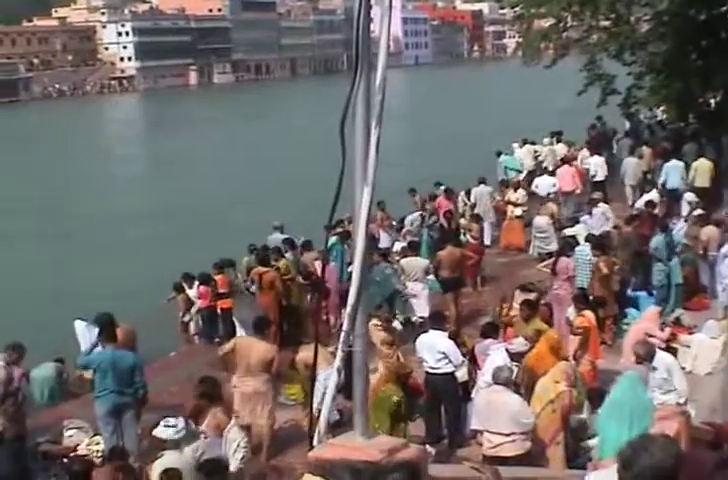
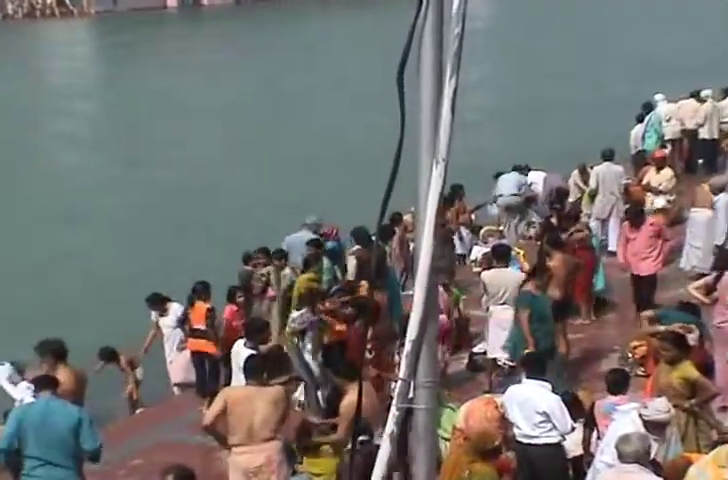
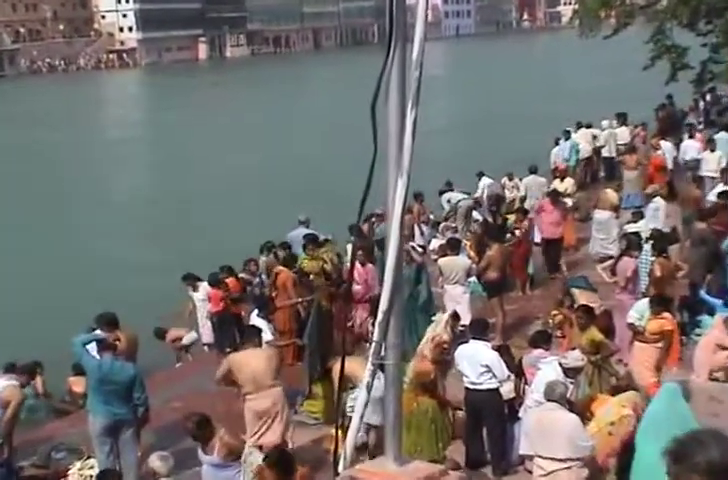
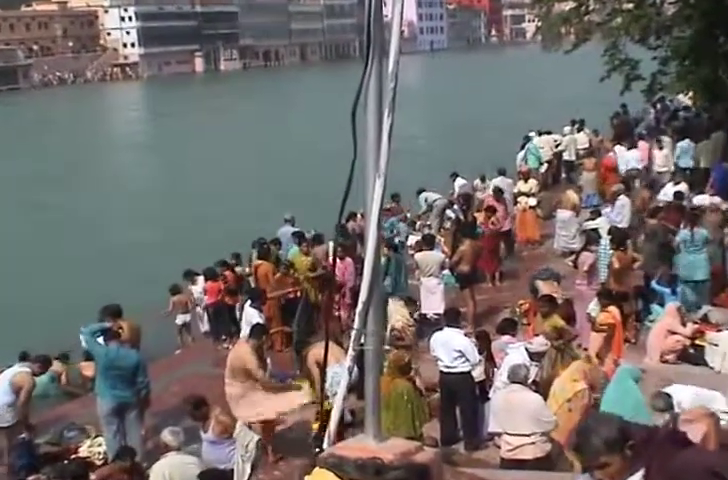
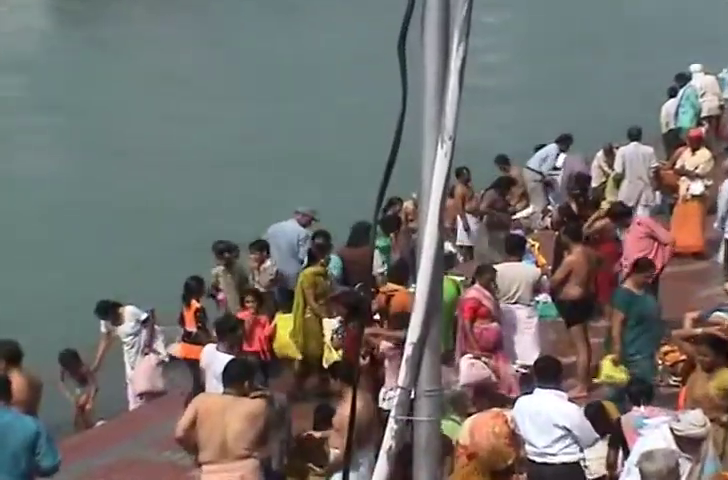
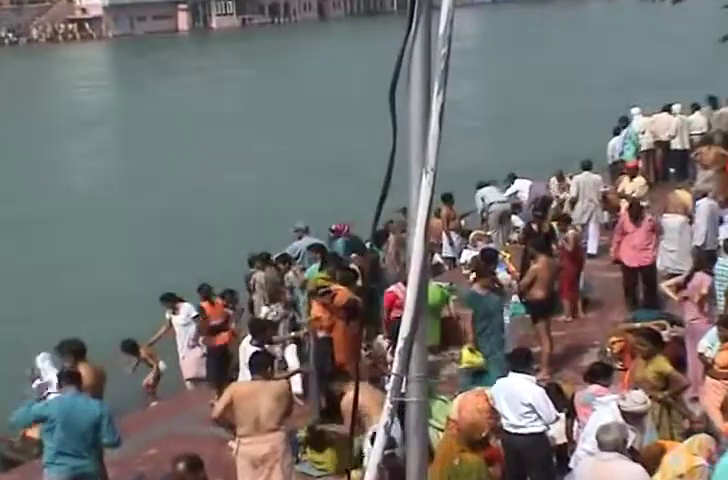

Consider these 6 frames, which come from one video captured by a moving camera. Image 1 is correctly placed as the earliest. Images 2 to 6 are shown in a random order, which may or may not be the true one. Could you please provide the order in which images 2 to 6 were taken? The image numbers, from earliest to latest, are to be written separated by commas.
4, 3, 6, 2, 5
